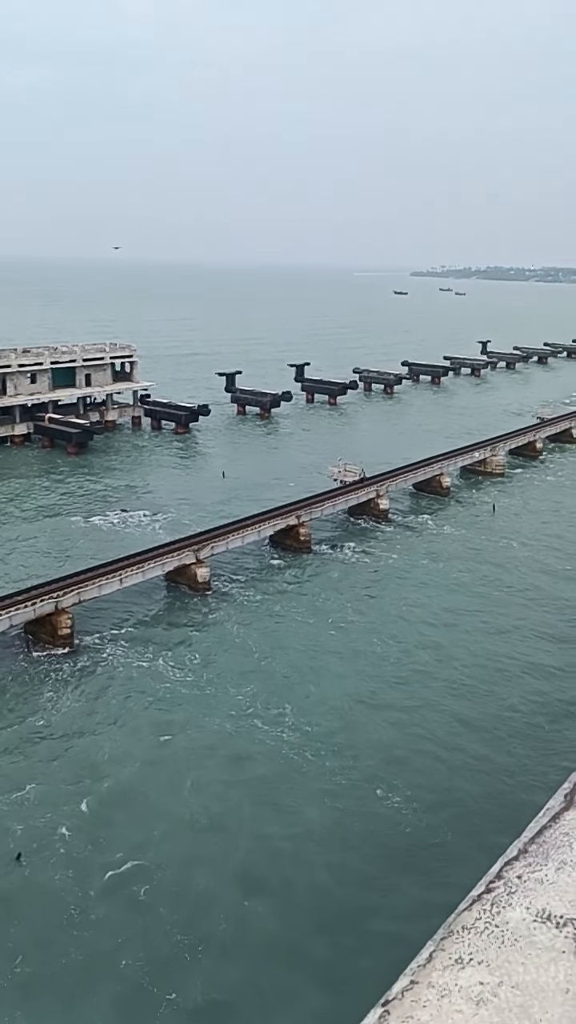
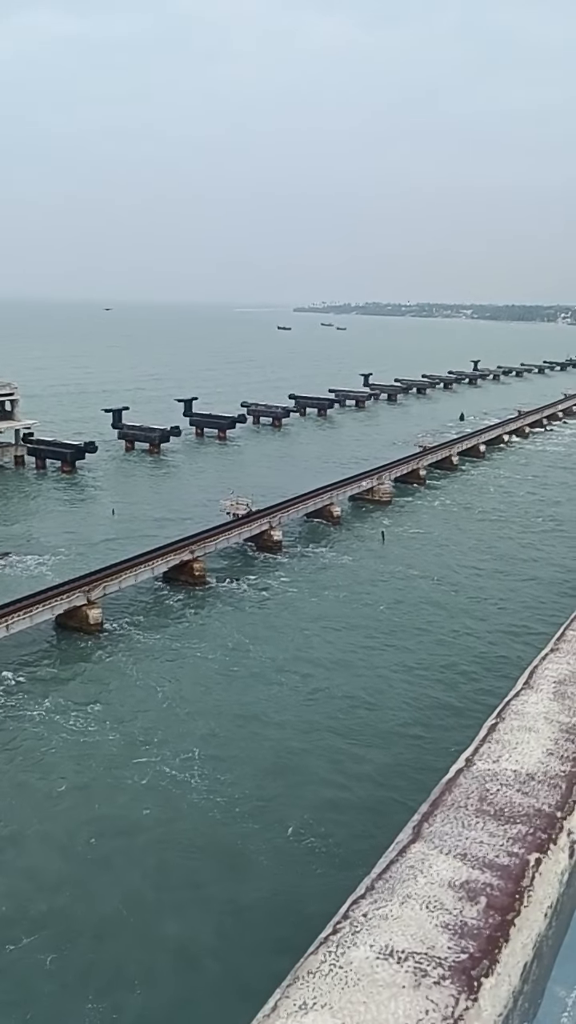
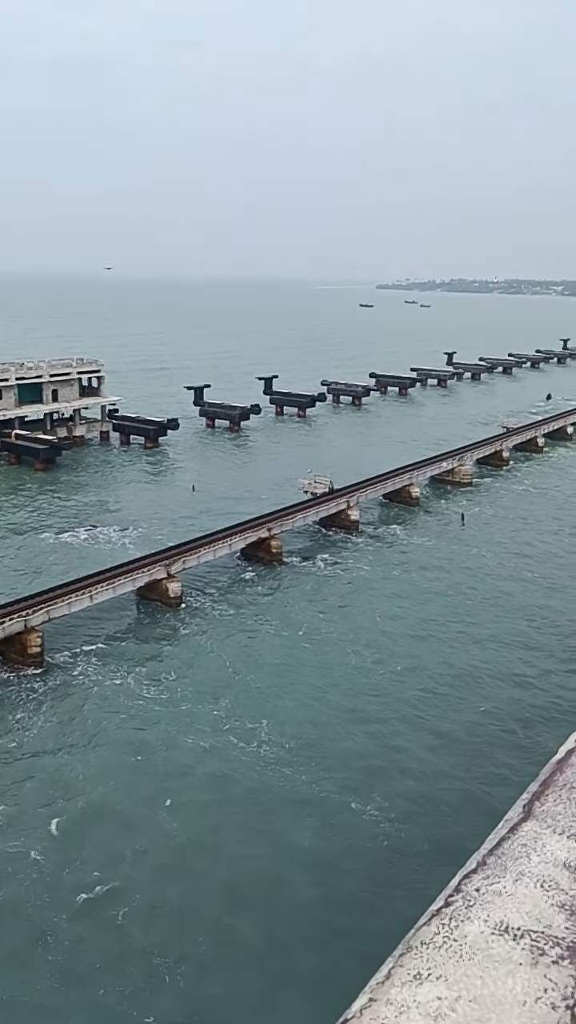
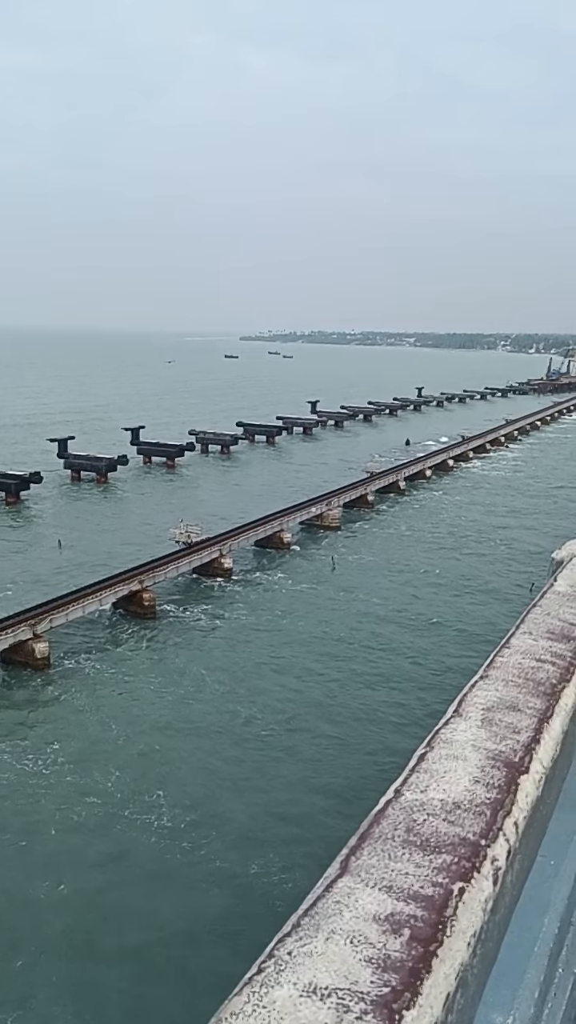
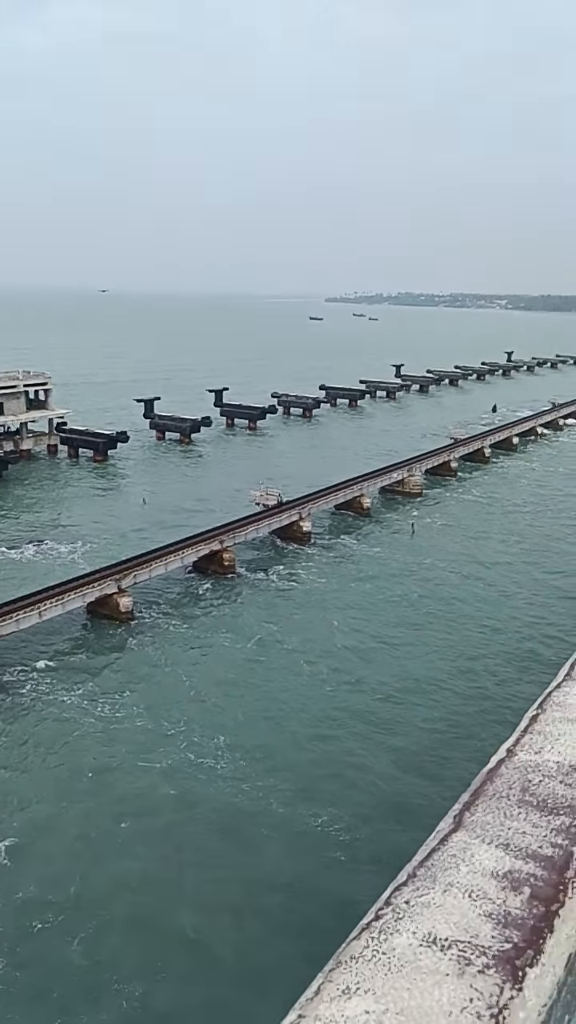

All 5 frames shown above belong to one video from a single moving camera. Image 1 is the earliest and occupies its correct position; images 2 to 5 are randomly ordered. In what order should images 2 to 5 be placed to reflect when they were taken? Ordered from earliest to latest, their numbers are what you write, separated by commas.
3, 5, 2, 4
